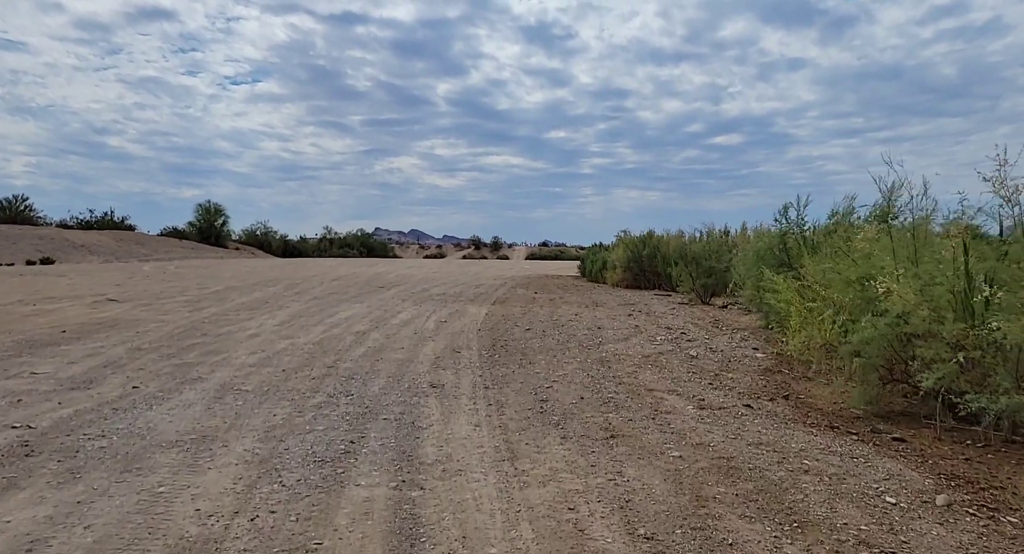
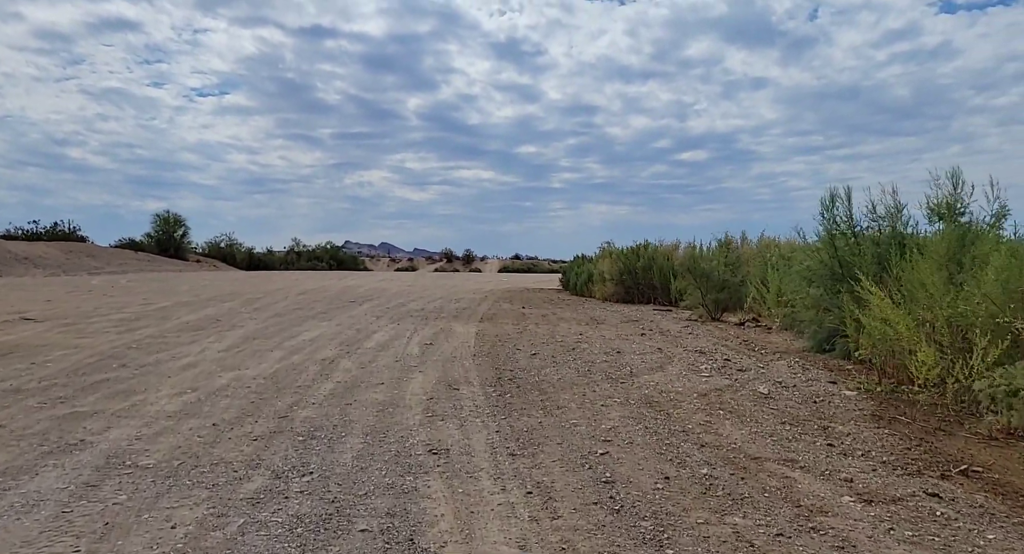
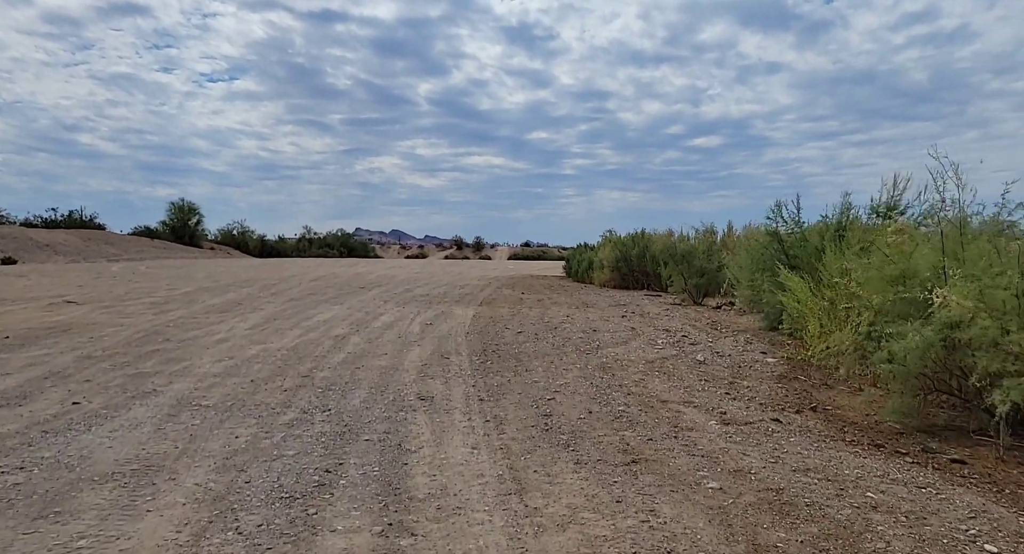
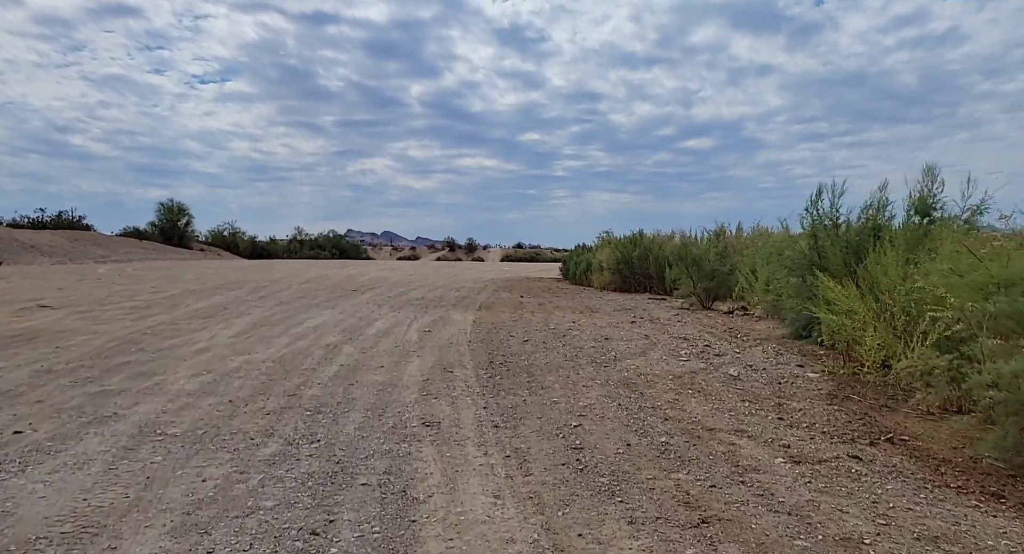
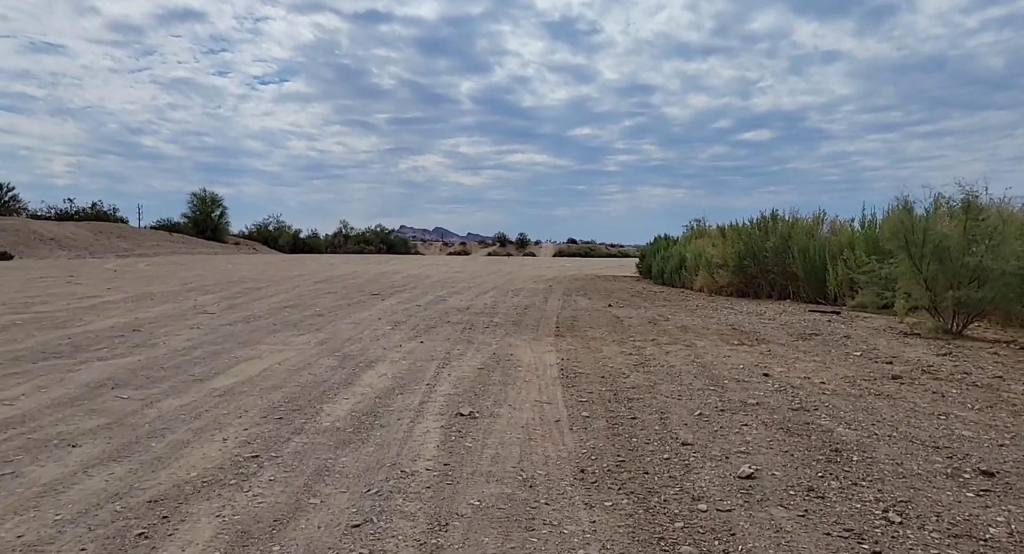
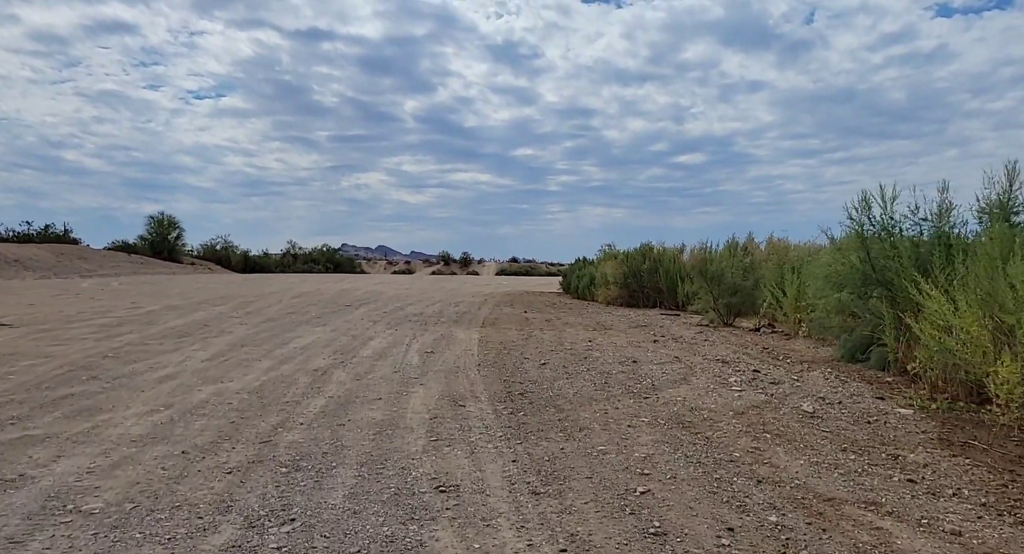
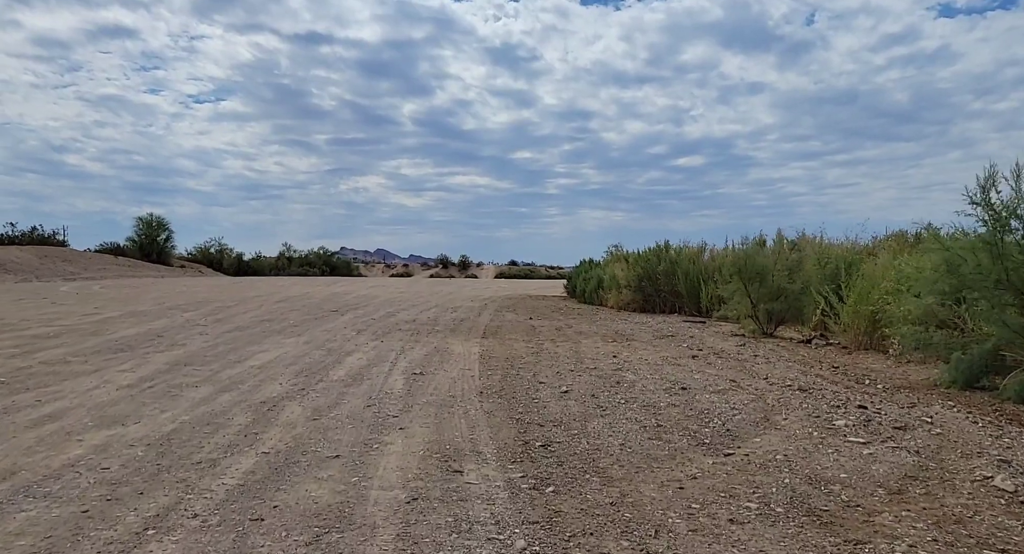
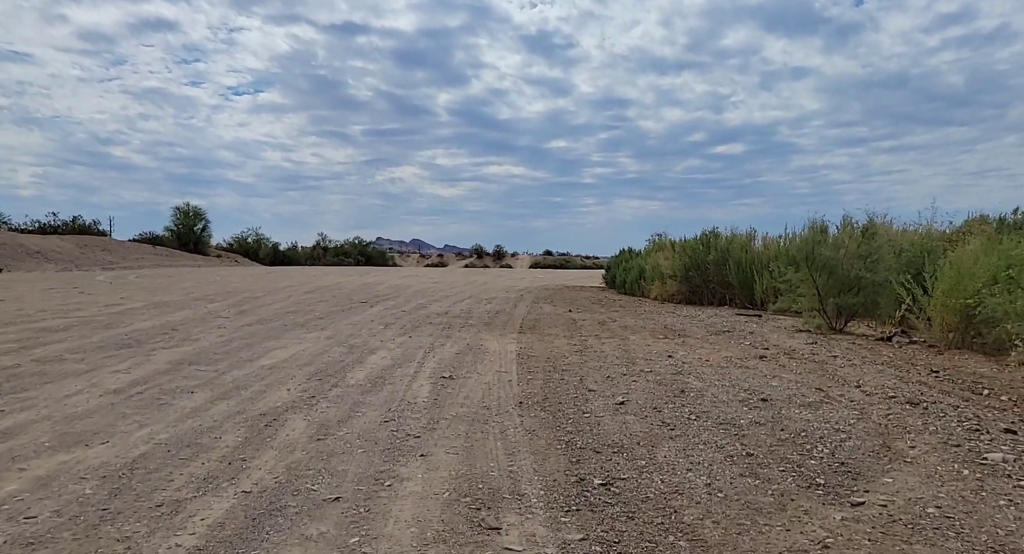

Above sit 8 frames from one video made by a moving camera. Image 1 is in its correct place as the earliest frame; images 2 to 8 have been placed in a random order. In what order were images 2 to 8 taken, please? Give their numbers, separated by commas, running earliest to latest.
3, 4, 2, 6, 7, 8, 5
